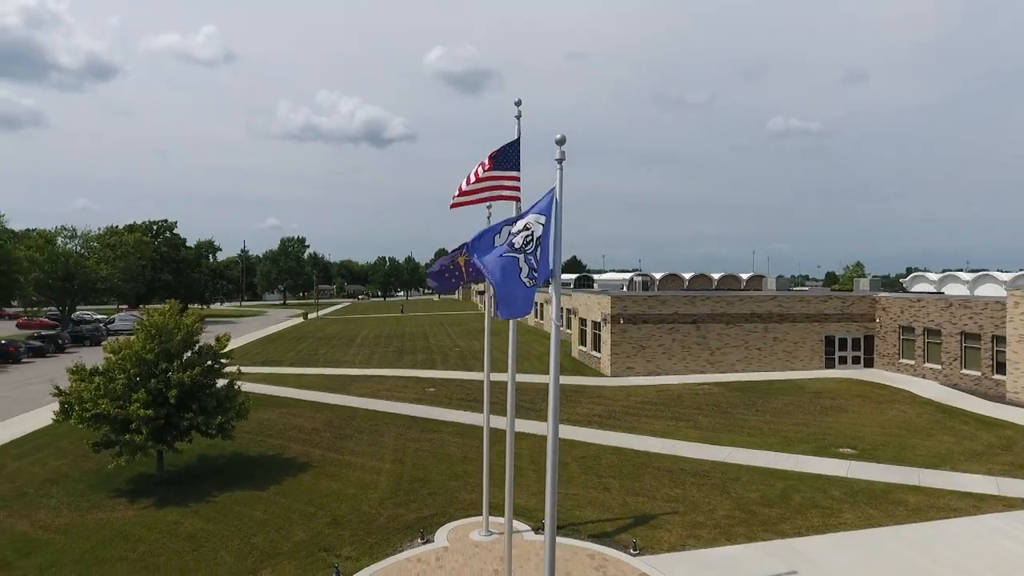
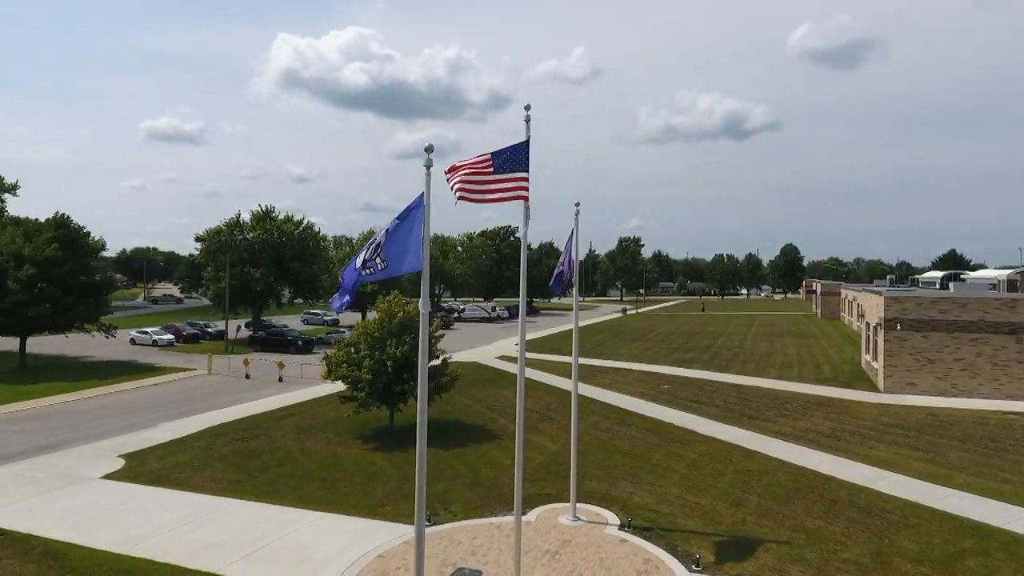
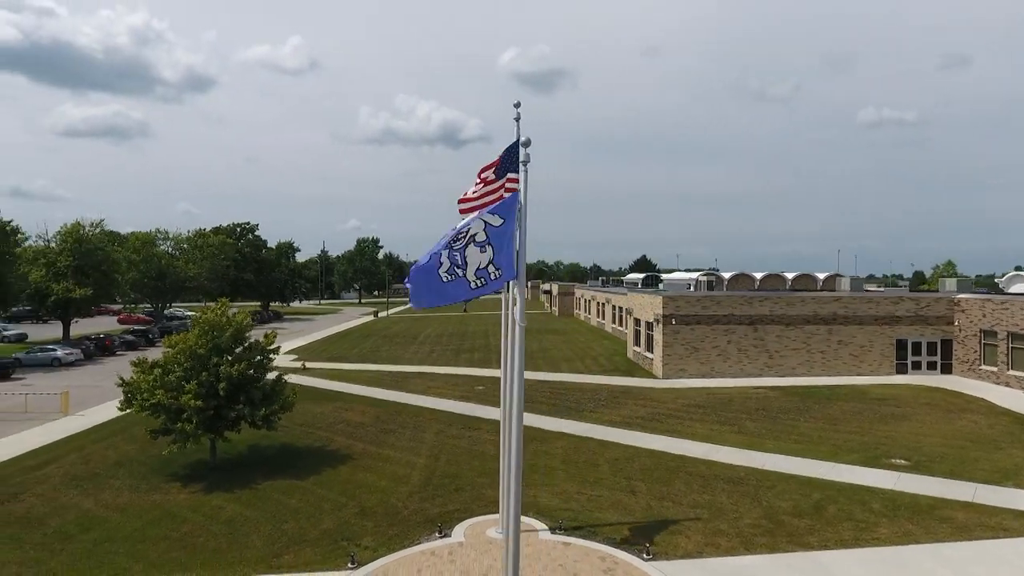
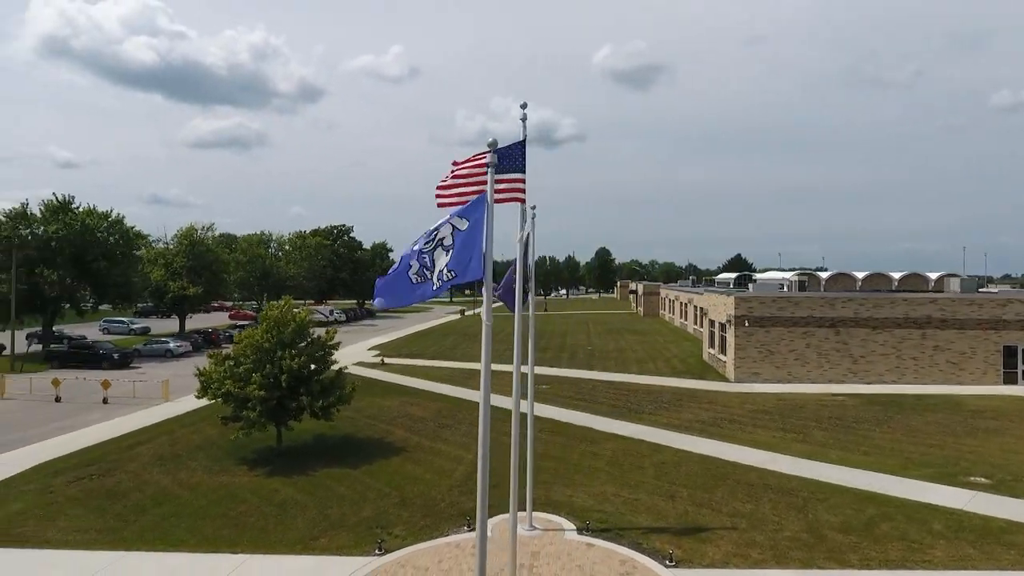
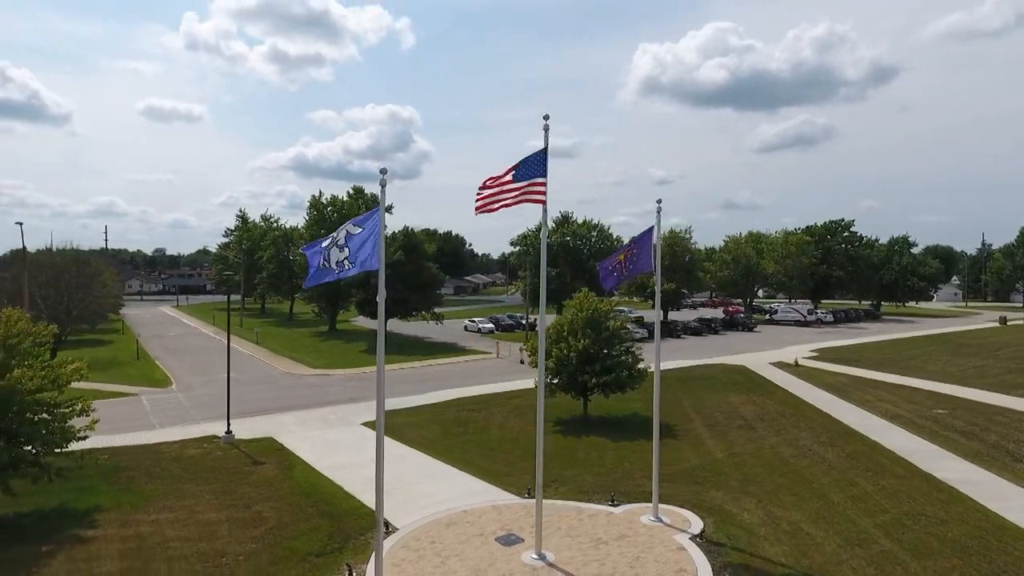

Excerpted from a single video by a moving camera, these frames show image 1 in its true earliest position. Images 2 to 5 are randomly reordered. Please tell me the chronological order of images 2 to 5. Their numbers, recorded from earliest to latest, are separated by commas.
3, 4, 2, 5
